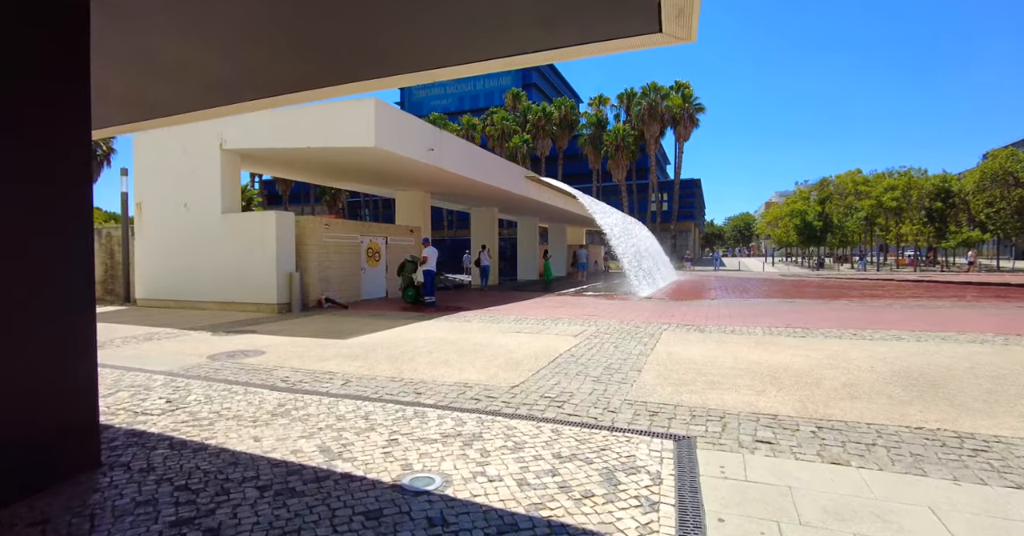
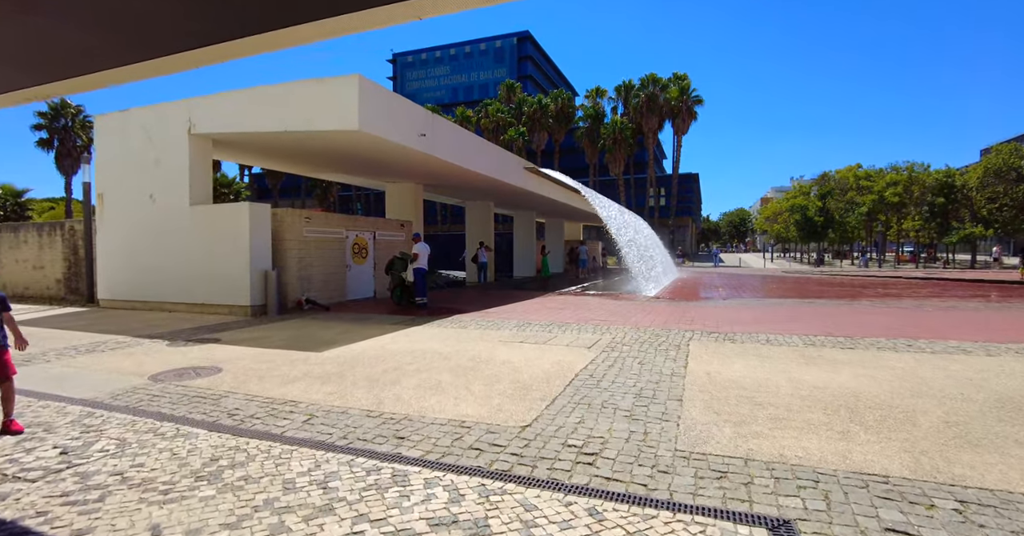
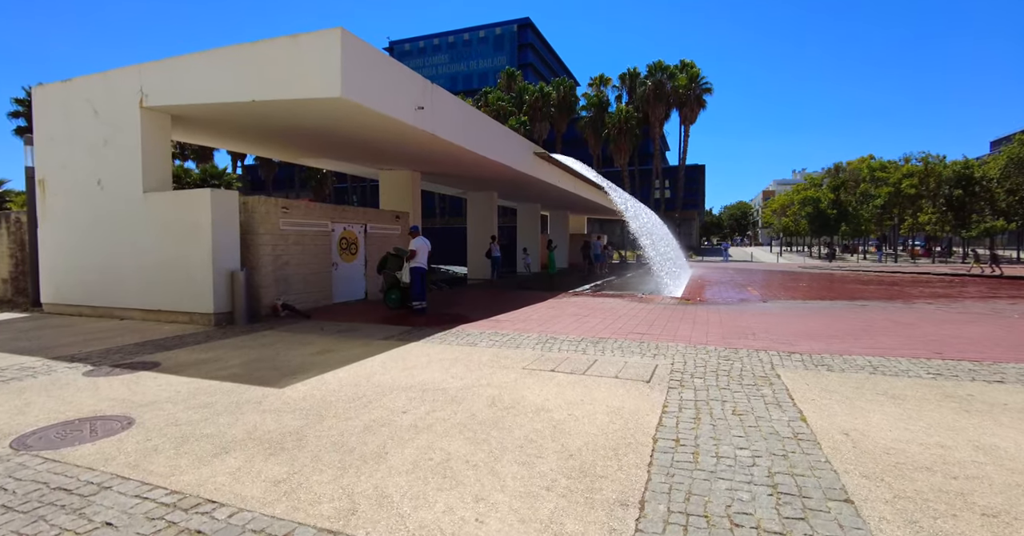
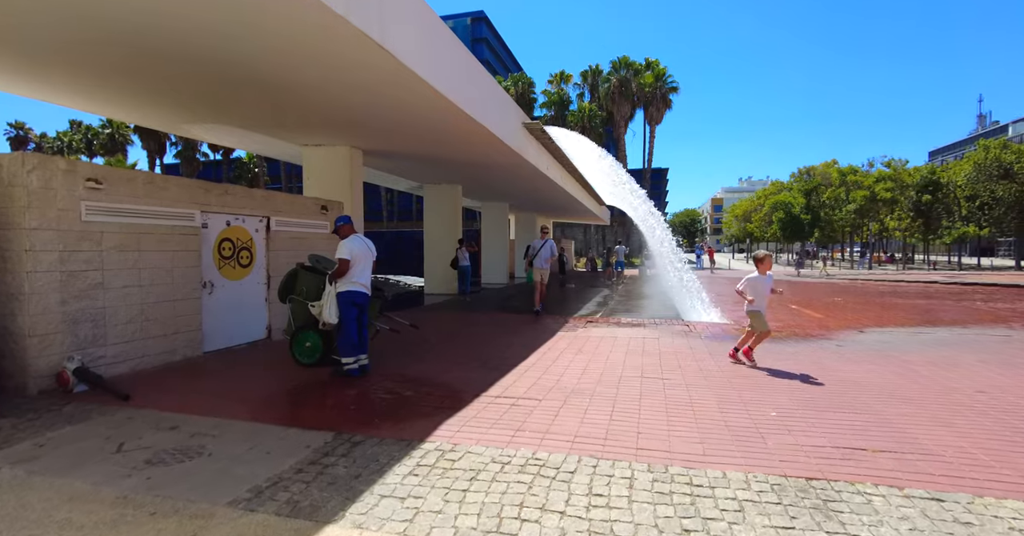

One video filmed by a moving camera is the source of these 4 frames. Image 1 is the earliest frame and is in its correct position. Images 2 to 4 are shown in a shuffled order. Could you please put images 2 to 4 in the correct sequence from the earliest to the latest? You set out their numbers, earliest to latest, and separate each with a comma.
2, 3, 4
